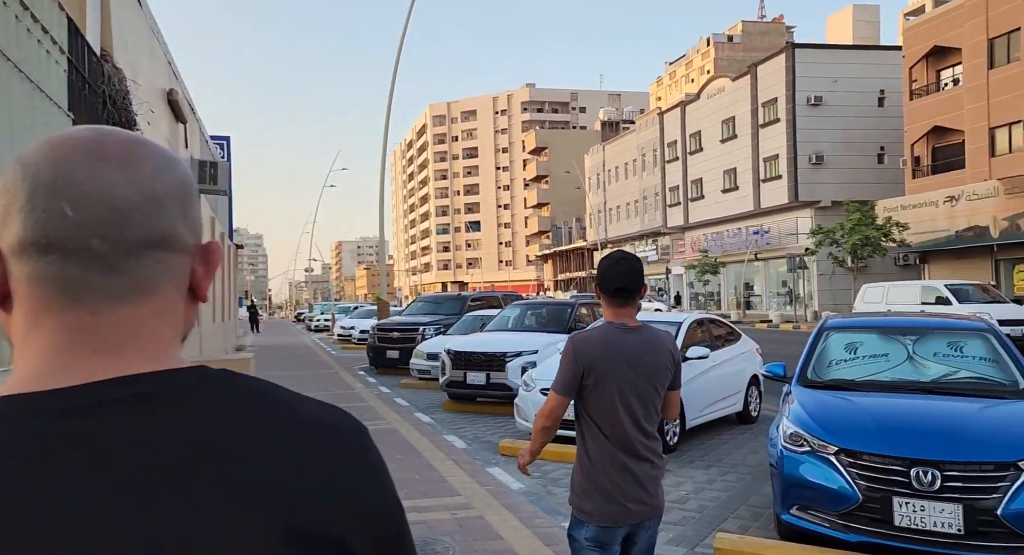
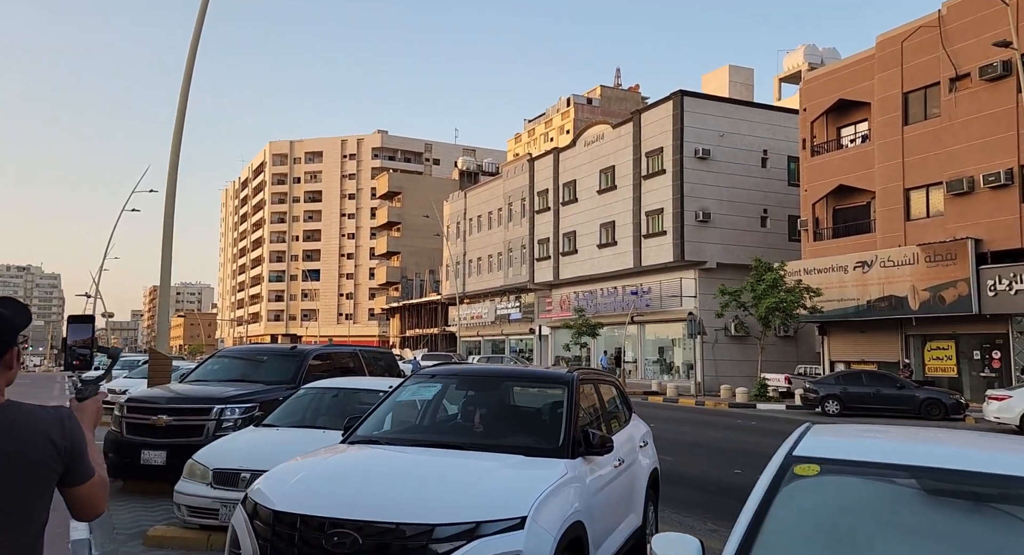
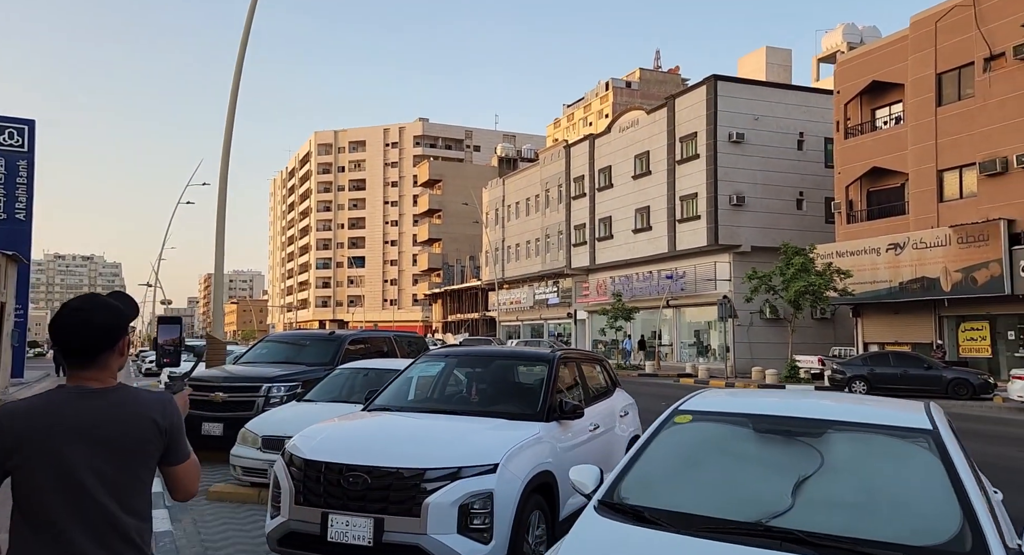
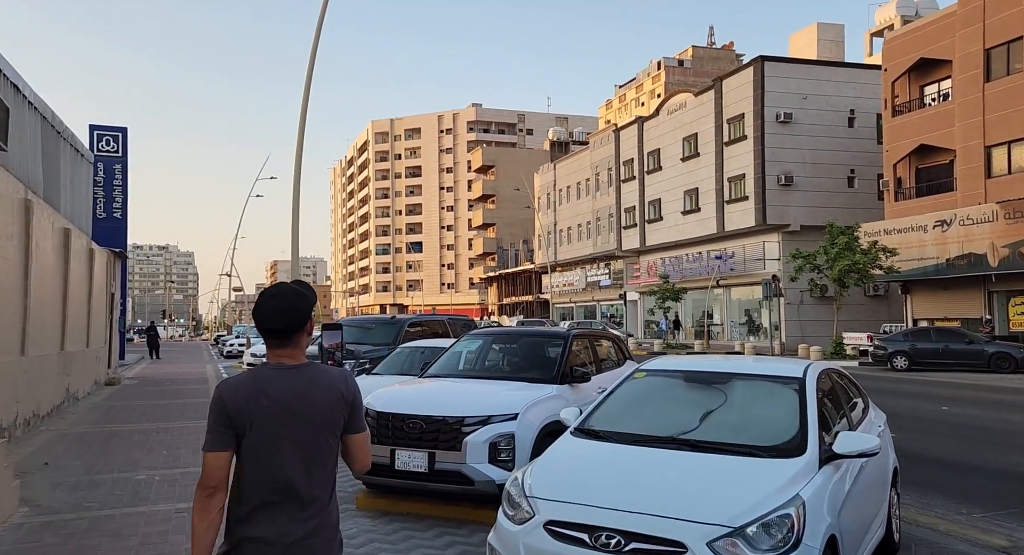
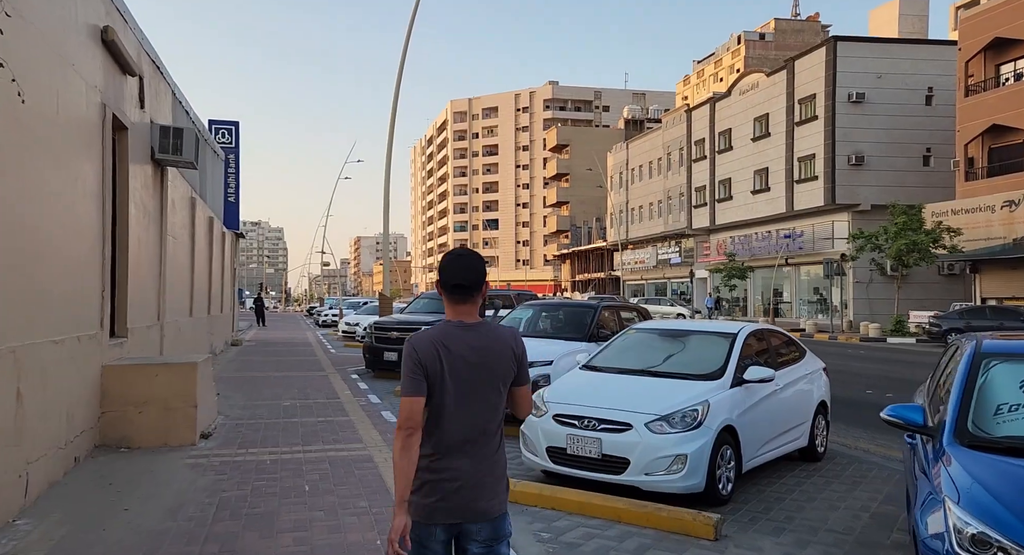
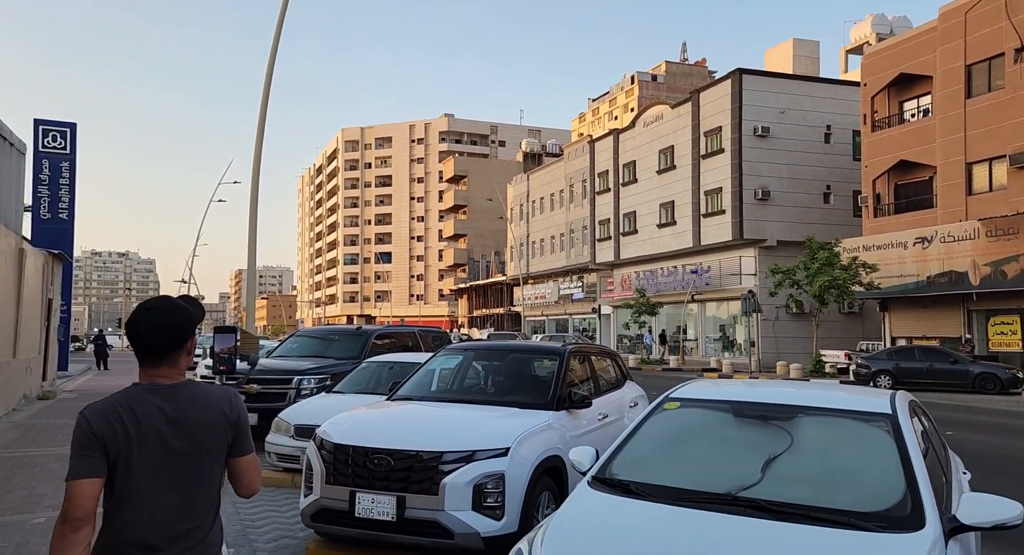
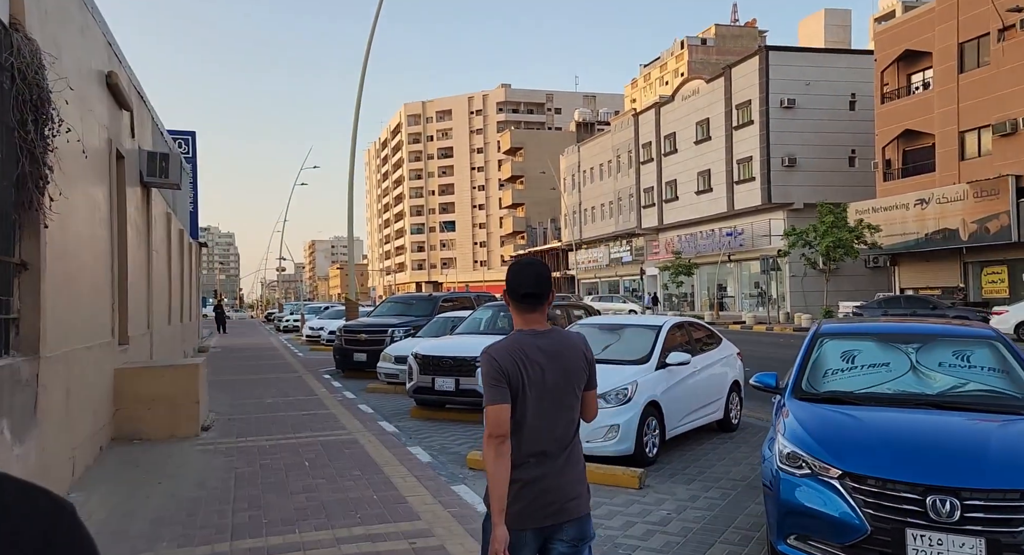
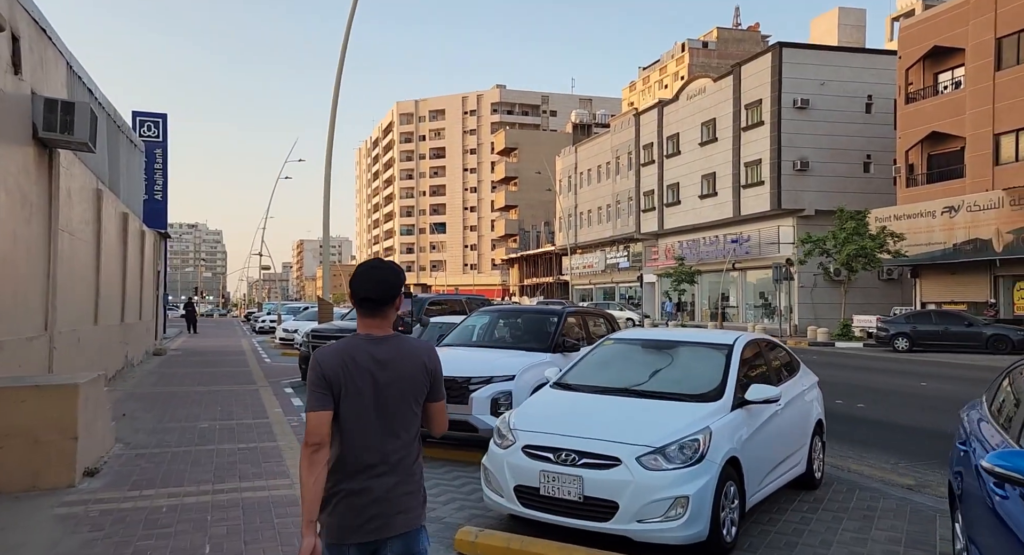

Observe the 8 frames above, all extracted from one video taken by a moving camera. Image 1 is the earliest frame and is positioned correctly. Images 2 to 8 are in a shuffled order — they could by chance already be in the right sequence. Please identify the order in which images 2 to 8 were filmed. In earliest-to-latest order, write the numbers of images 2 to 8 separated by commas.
7, 5, 8, 4, 6, 3, 2
